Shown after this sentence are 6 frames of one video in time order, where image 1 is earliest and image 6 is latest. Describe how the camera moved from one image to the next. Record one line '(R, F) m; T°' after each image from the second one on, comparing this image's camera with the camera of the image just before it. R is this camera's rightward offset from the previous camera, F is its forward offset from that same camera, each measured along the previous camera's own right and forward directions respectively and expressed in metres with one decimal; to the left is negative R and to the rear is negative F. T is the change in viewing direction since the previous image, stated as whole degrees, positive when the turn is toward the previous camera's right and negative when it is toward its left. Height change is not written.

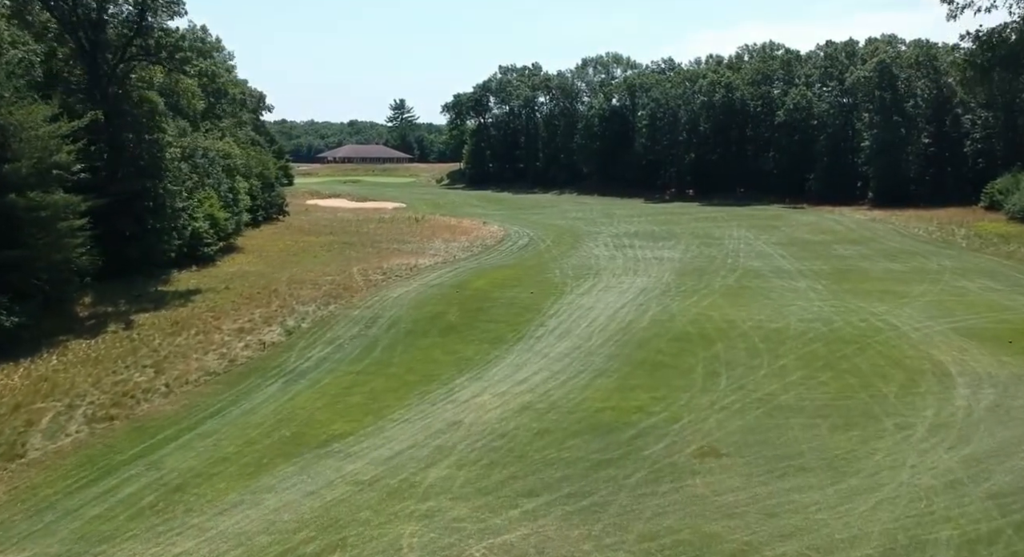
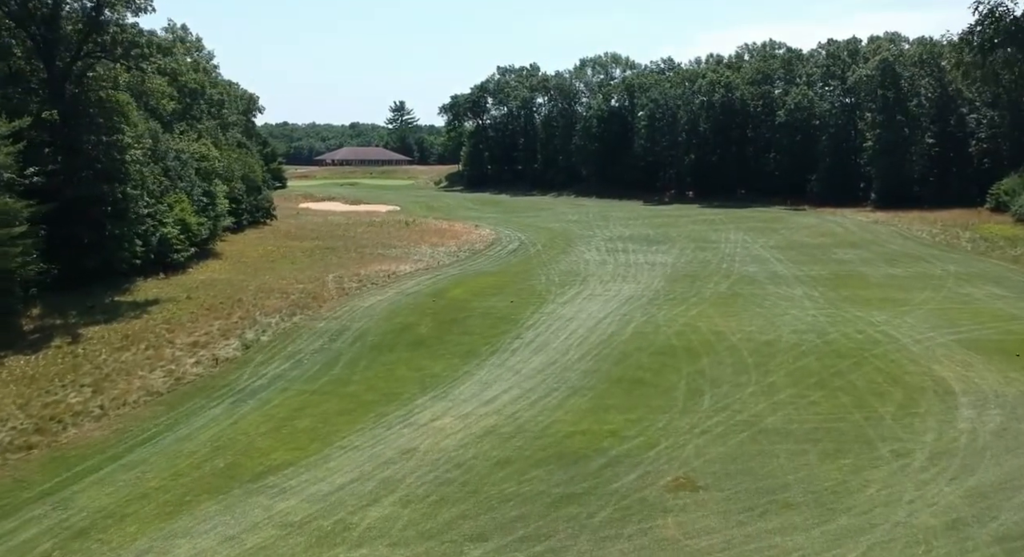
(+0.7, +1.3) m; 0°
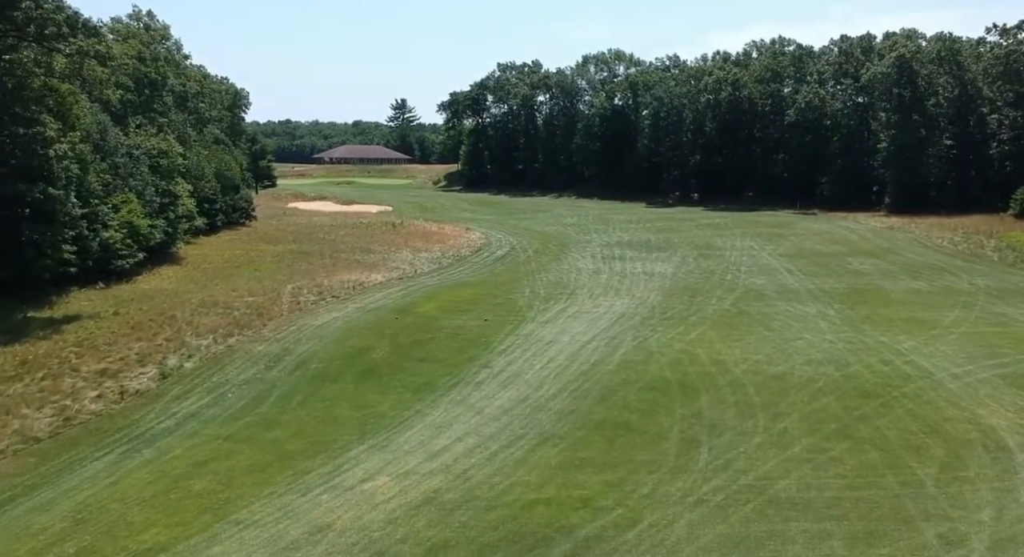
(+0.7, +3.0) m; 0°
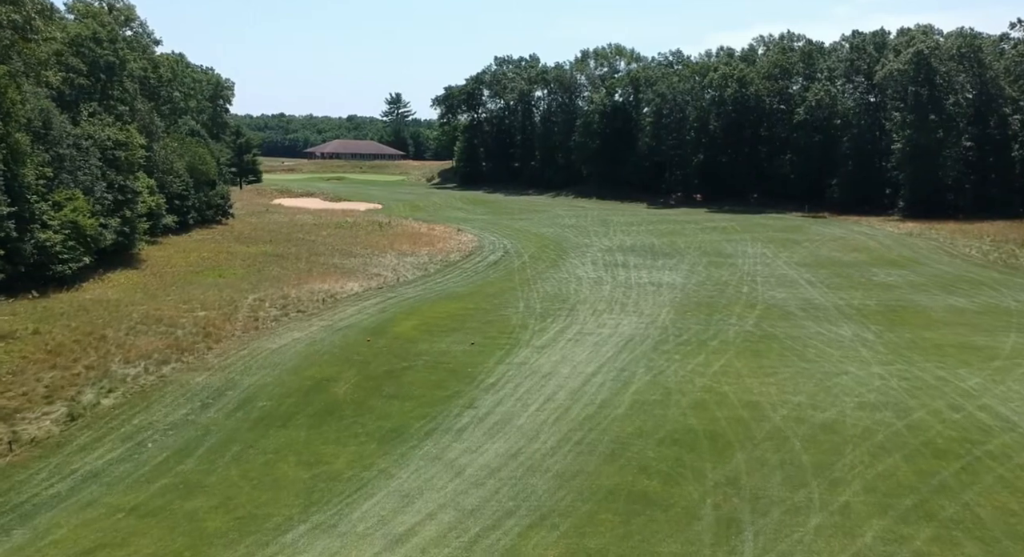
(+0.1, +3.1) m; 0°
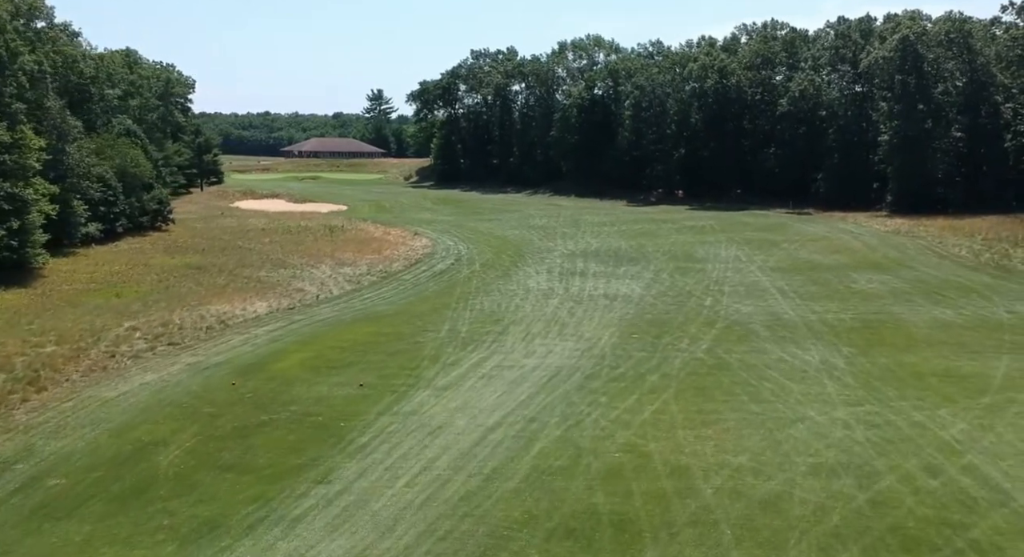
(+1.7, +3.0) m; 0°
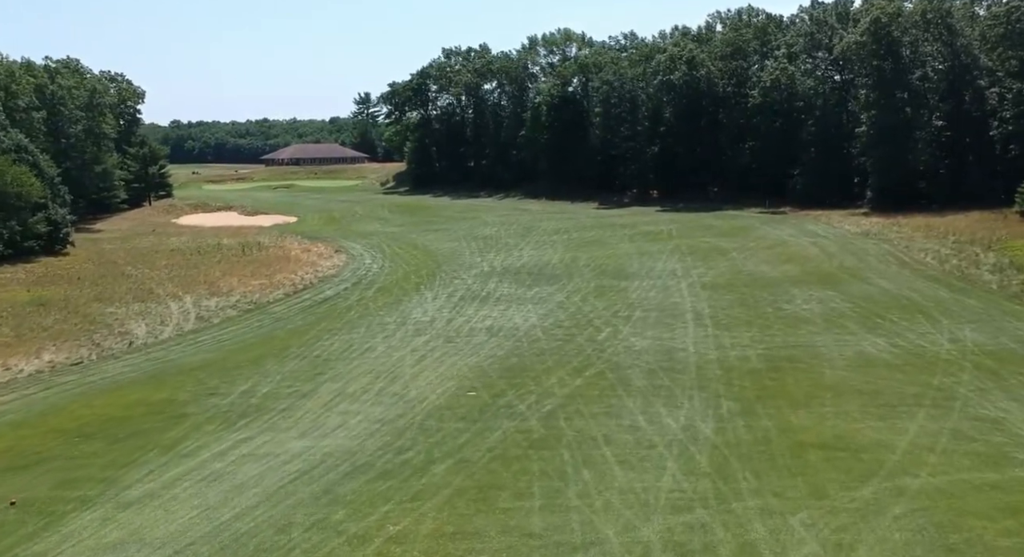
(+3.8, +4.0) m; -1°
